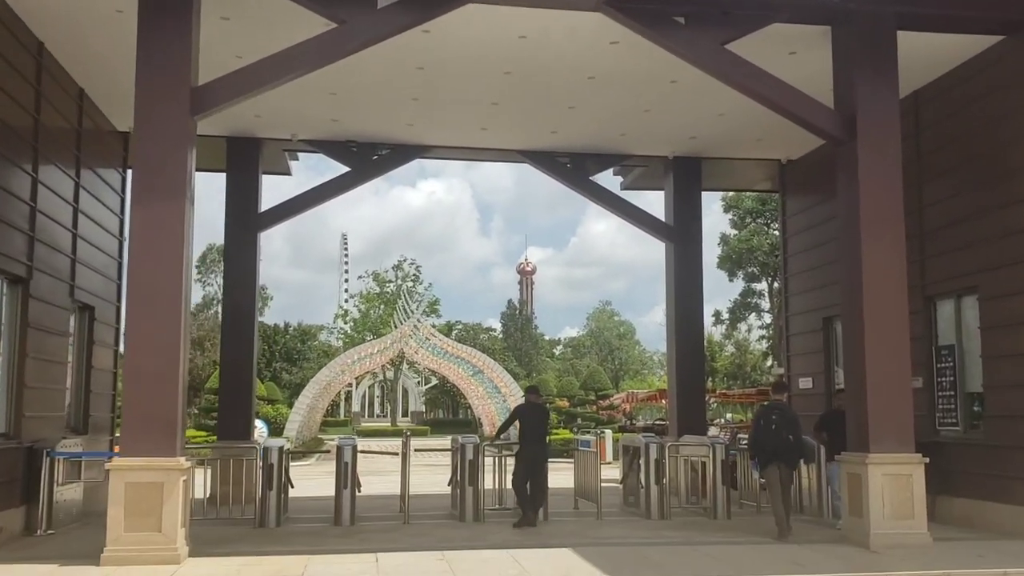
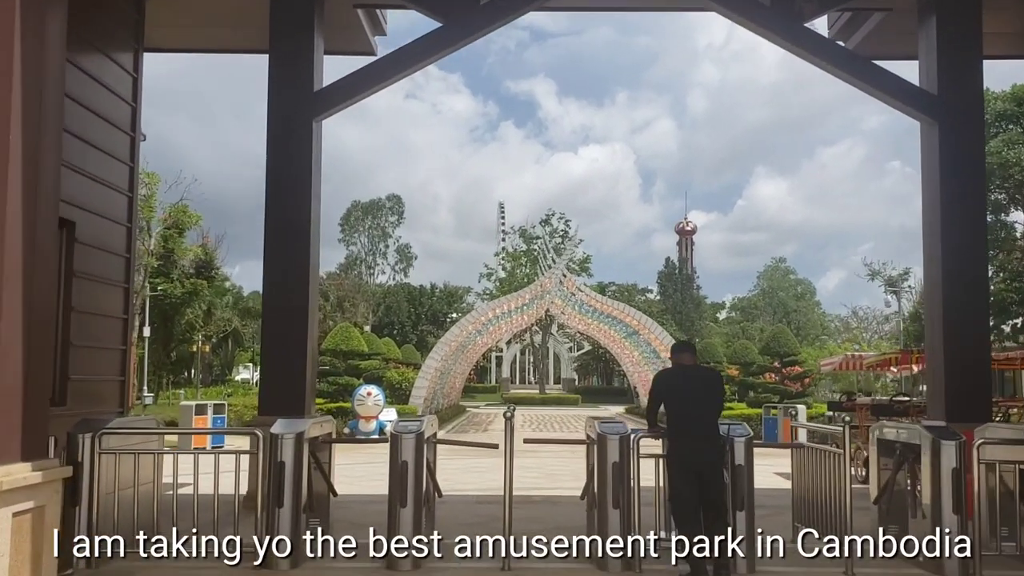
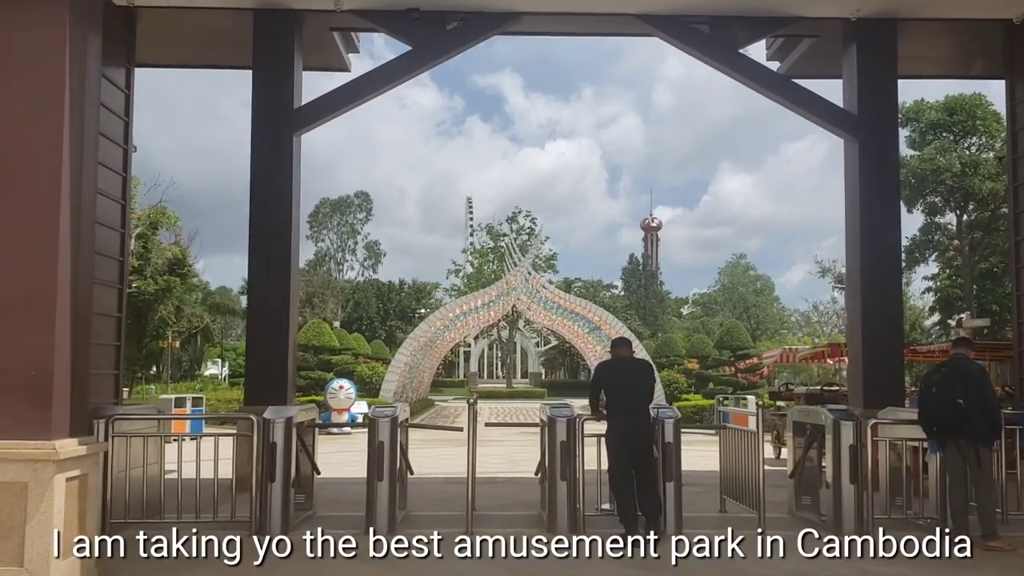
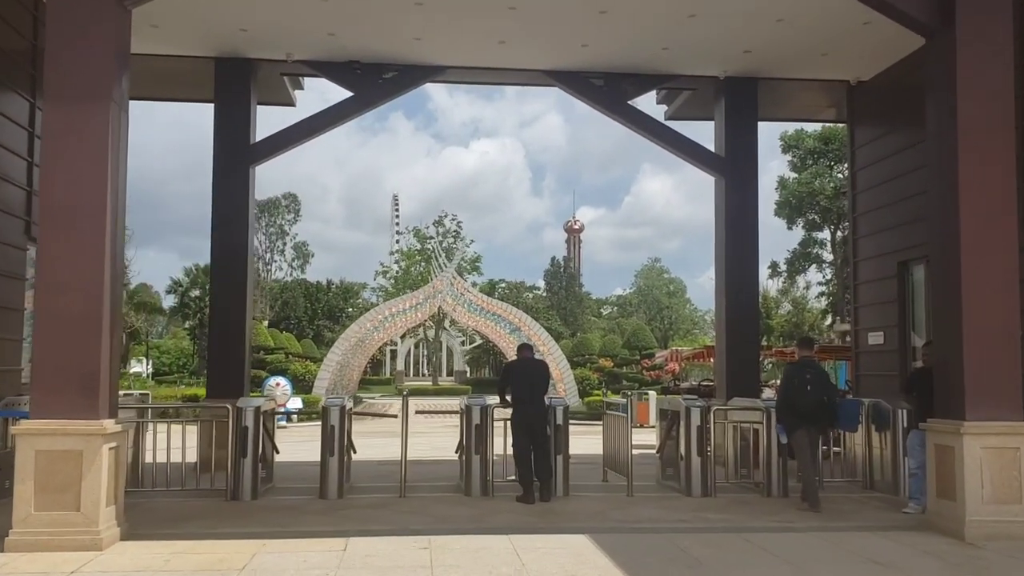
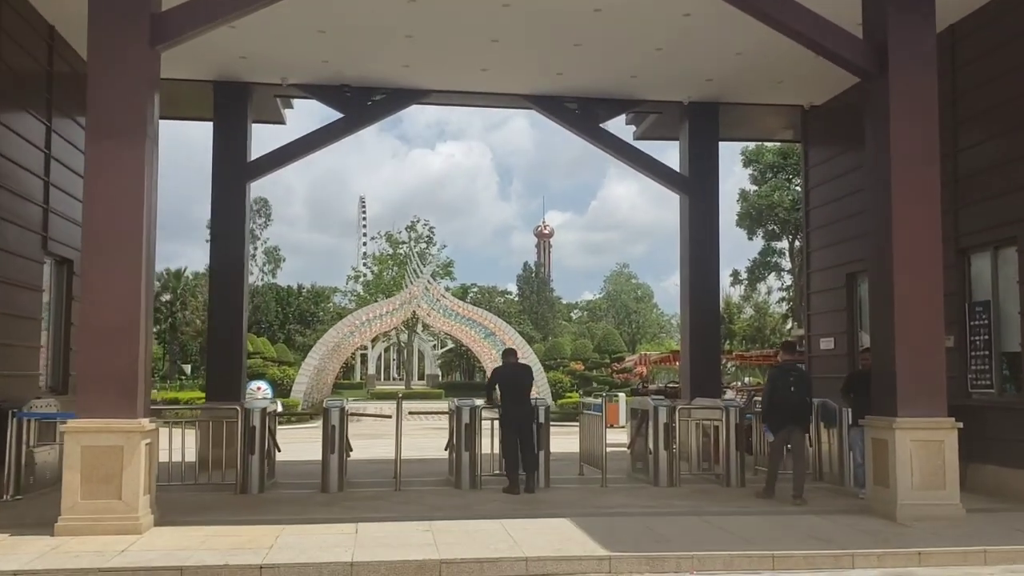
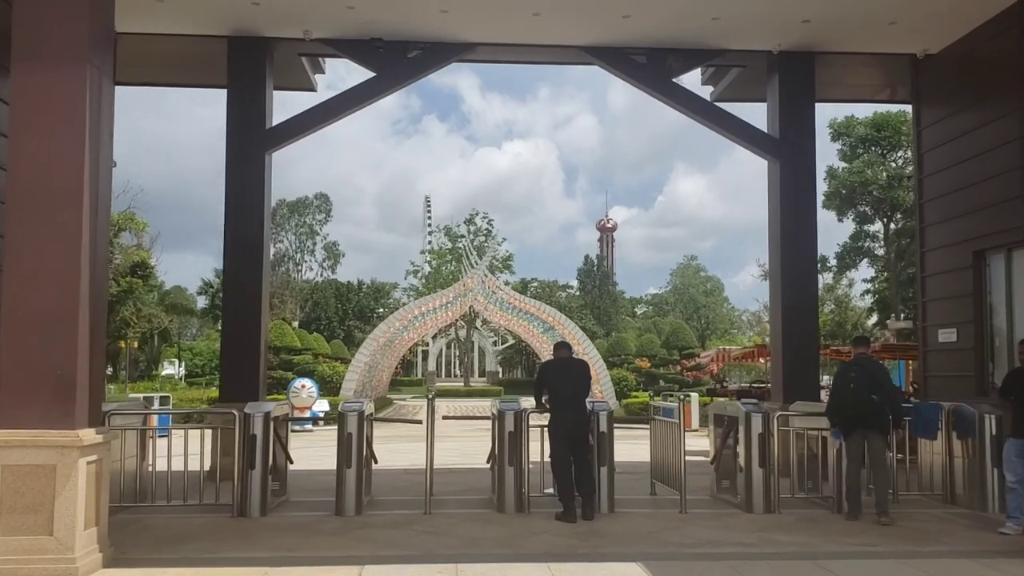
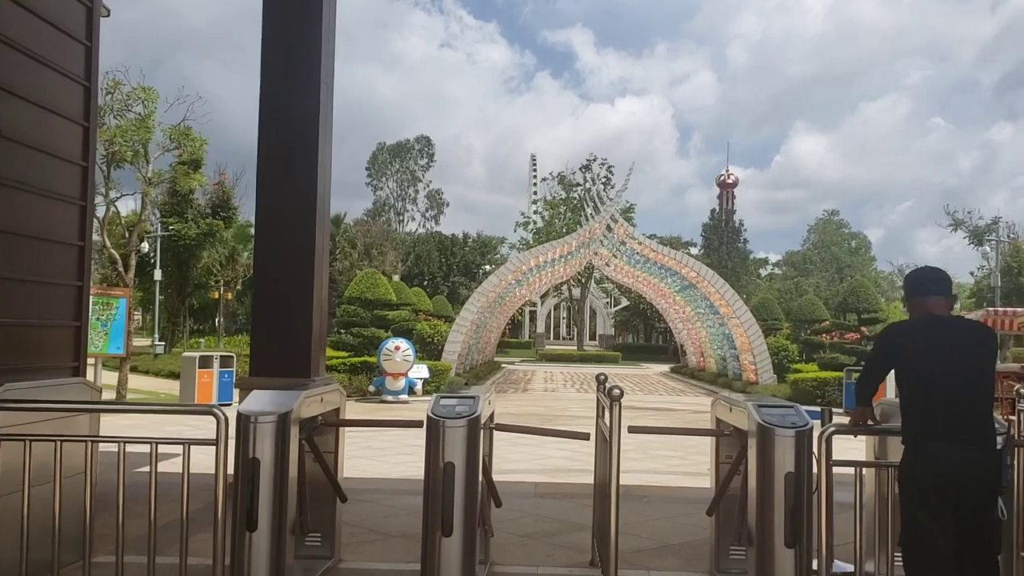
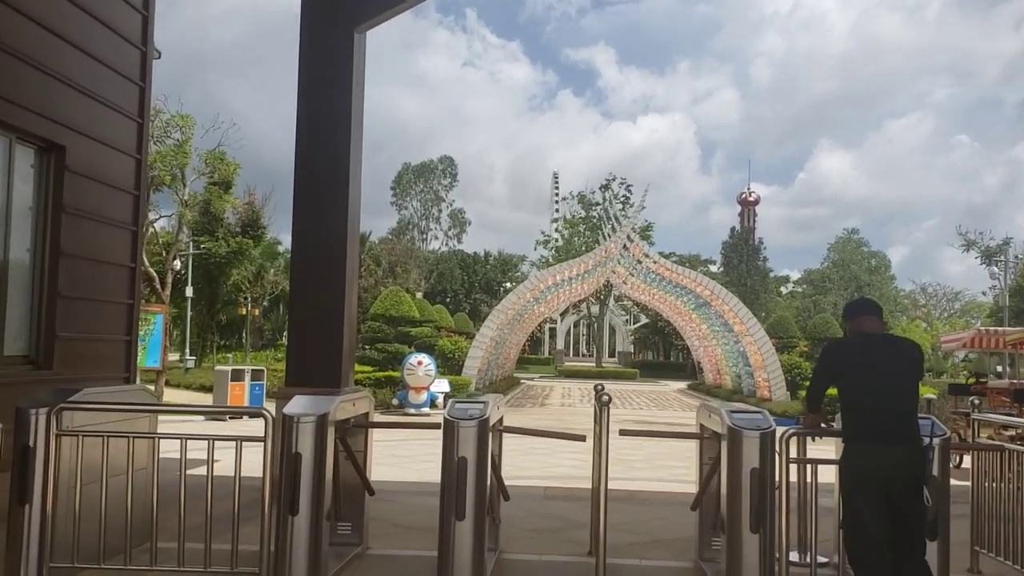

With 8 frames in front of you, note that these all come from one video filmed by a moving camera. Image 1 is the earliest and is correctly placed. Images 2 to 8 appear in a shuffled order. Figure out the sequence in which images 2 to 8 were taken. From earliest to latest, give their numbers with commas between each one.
5, 4, 6, 3, 2, 8, 7
